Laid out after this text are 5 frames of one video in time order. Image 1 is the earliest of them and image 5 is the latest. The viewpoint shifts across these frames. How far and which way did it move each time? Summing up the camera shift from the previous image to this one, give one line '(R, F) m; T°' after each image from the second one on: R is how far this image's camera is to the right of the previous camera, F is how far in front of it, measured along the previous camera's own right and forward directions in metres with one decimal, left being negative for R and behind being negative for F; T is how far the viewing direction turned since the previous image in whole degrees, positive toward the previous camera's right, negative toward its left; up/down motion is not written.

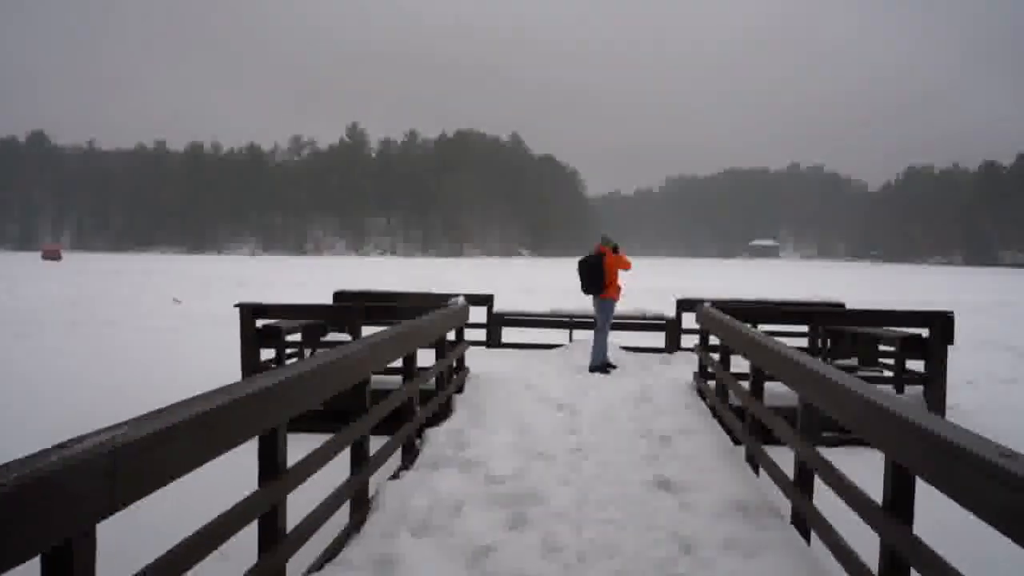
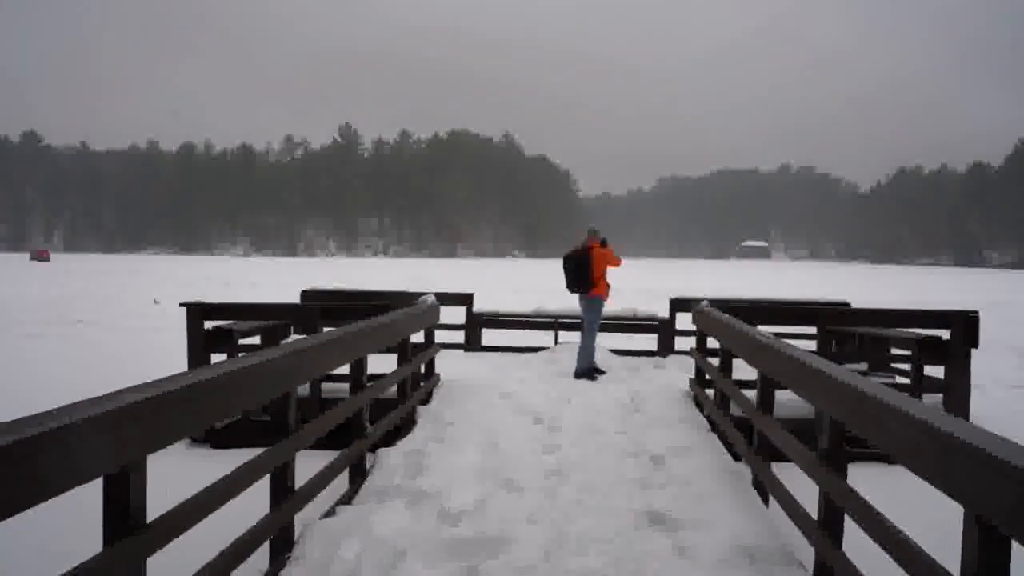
(+0.2, +0.7) m; +1°
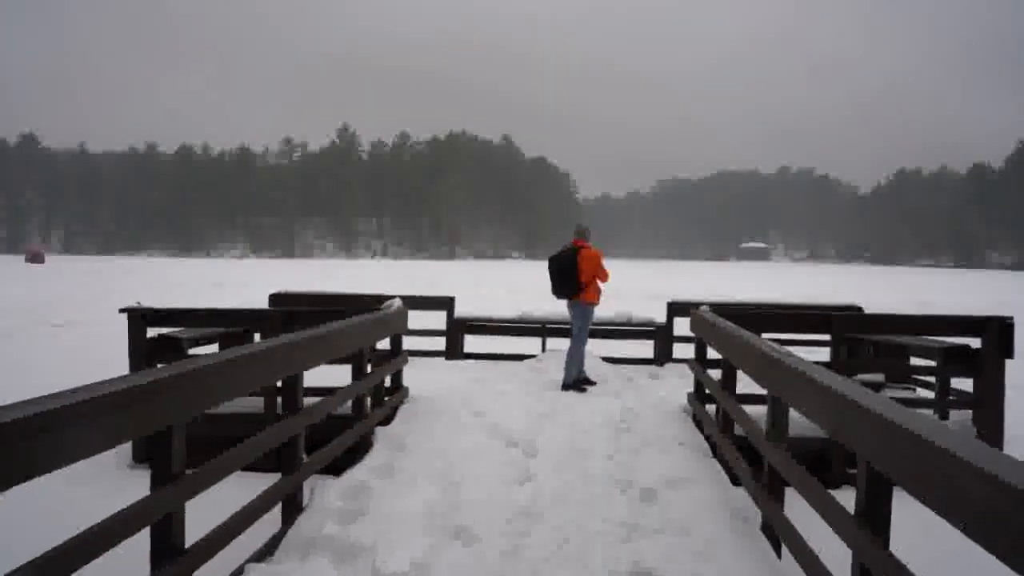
(+0.2, +0.7) m; 0°
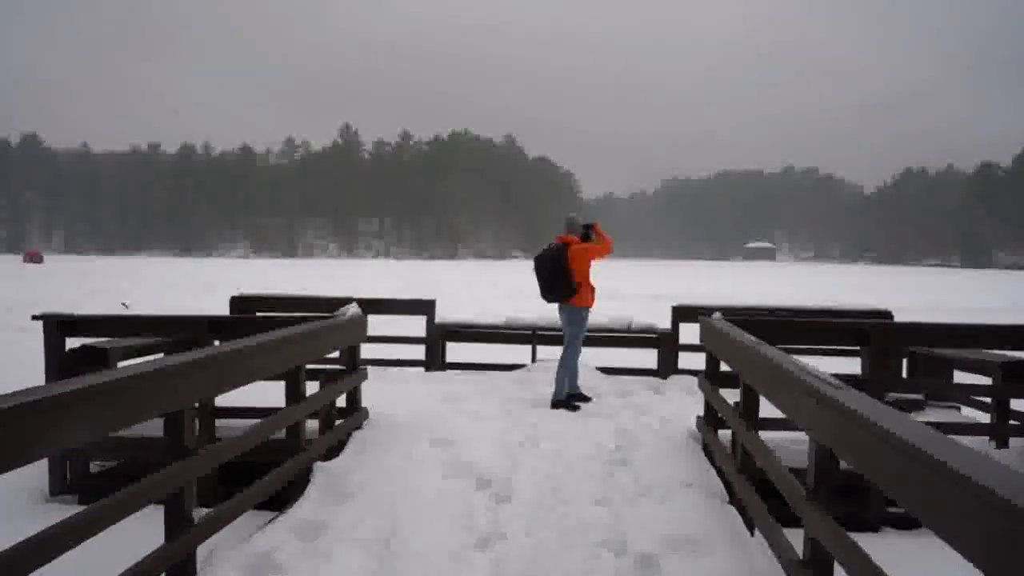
(+0.2, +0.9) m; 0°
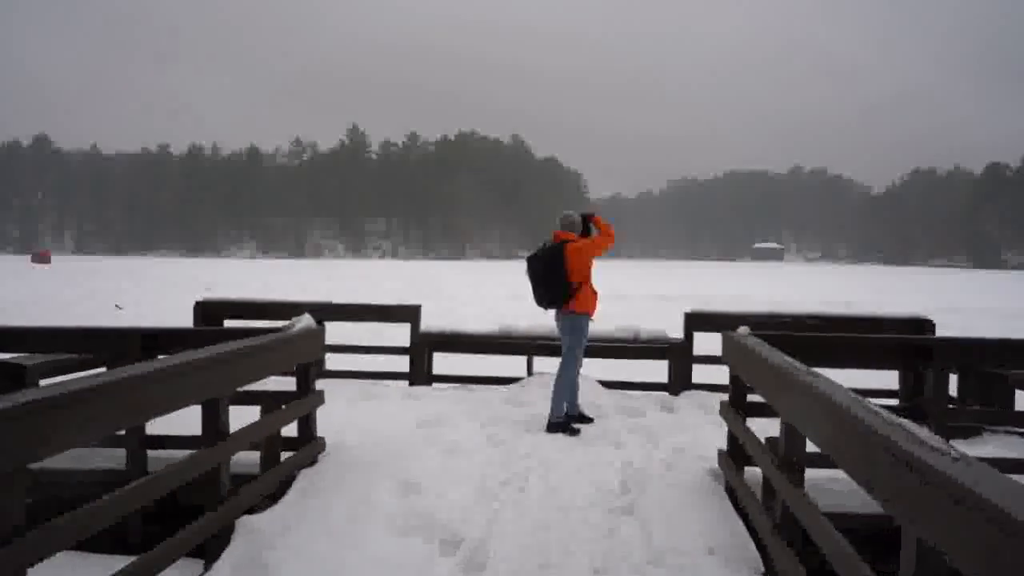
(+0.1, +0.8) m; -1°
